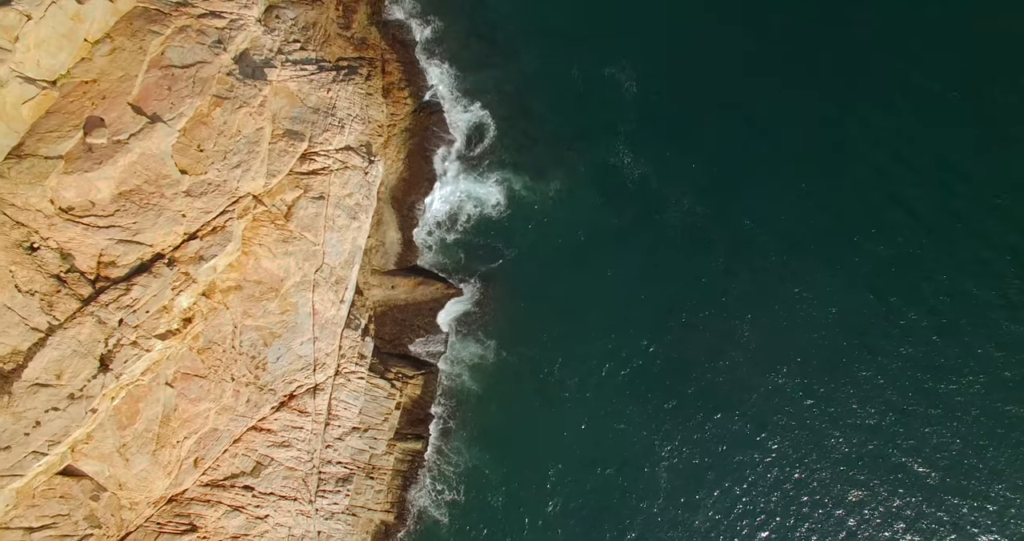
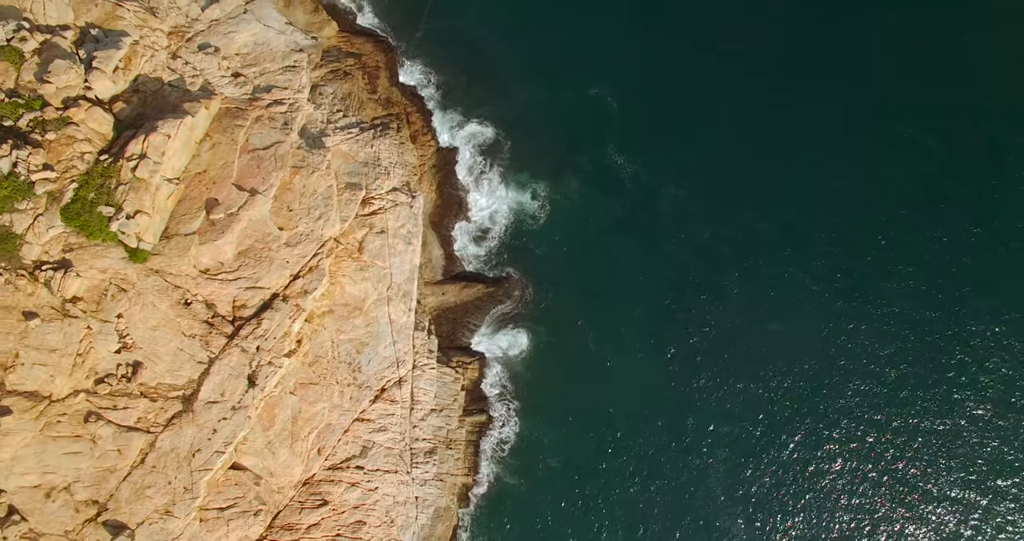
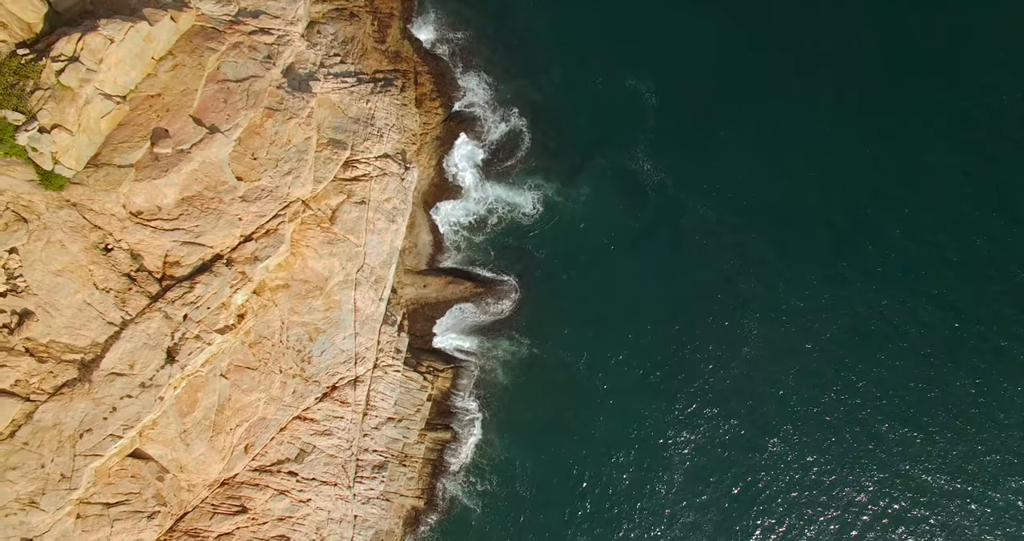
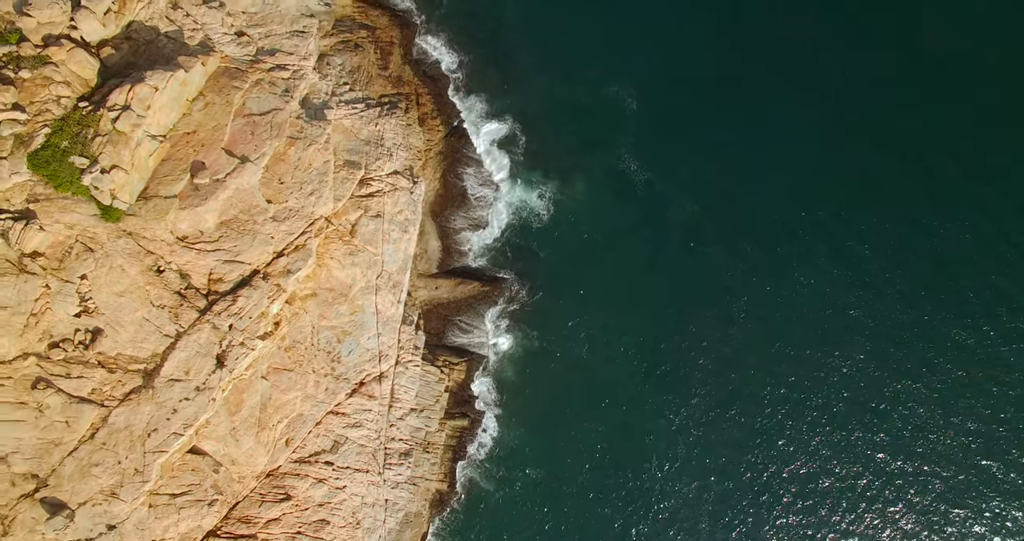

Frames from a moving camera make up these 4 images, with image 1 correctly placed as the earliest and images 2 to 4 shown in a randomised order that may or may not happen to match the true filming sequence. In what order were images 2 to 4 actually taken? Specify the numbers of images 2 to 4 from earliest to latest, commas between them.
3, 4, 2
